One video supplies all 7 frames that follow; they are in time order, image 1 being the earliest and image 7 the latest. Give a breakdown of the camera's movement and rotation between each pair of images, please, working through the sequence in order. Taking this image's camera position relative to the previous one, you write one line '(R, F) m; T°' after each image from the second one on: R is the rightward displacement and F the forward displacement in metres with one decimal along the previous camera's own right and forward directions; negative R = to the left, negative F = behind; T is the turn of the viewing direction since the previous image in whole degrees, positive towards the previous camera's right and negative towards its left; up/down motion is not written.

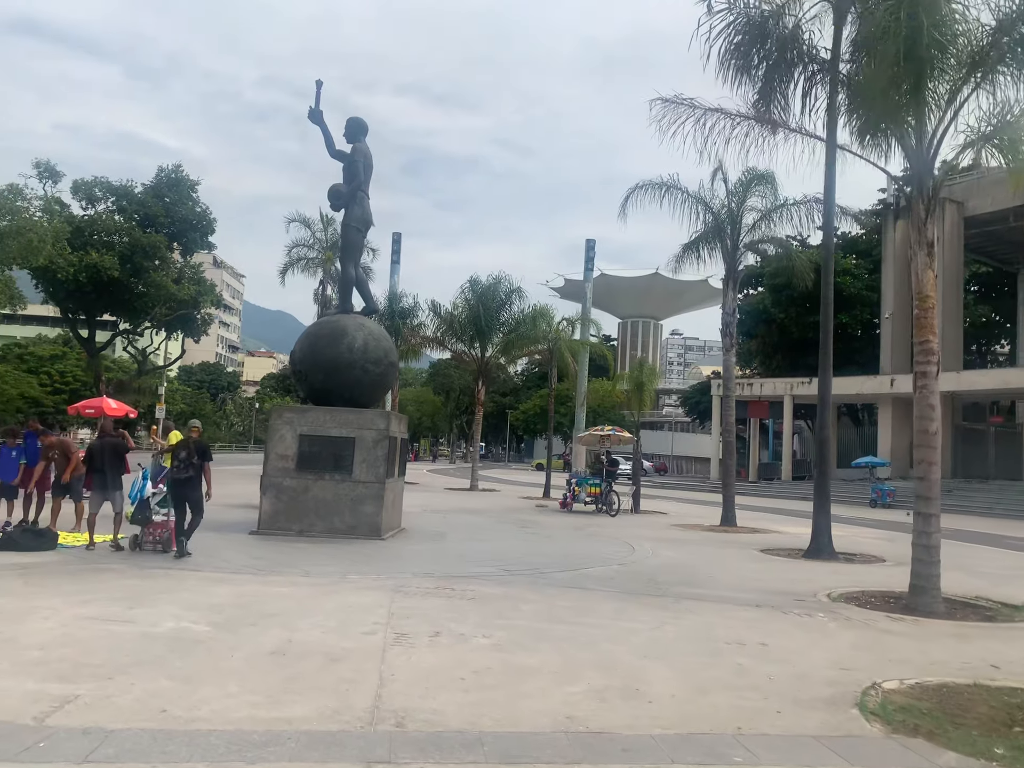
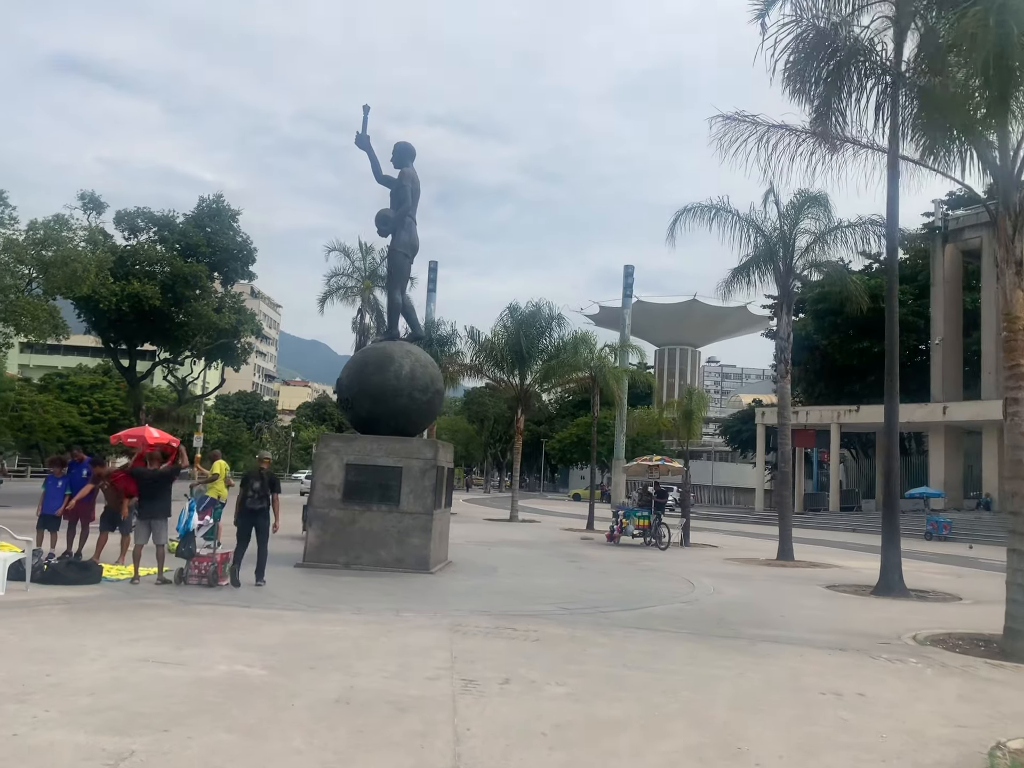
(-0.3, +0.4) m; -2°
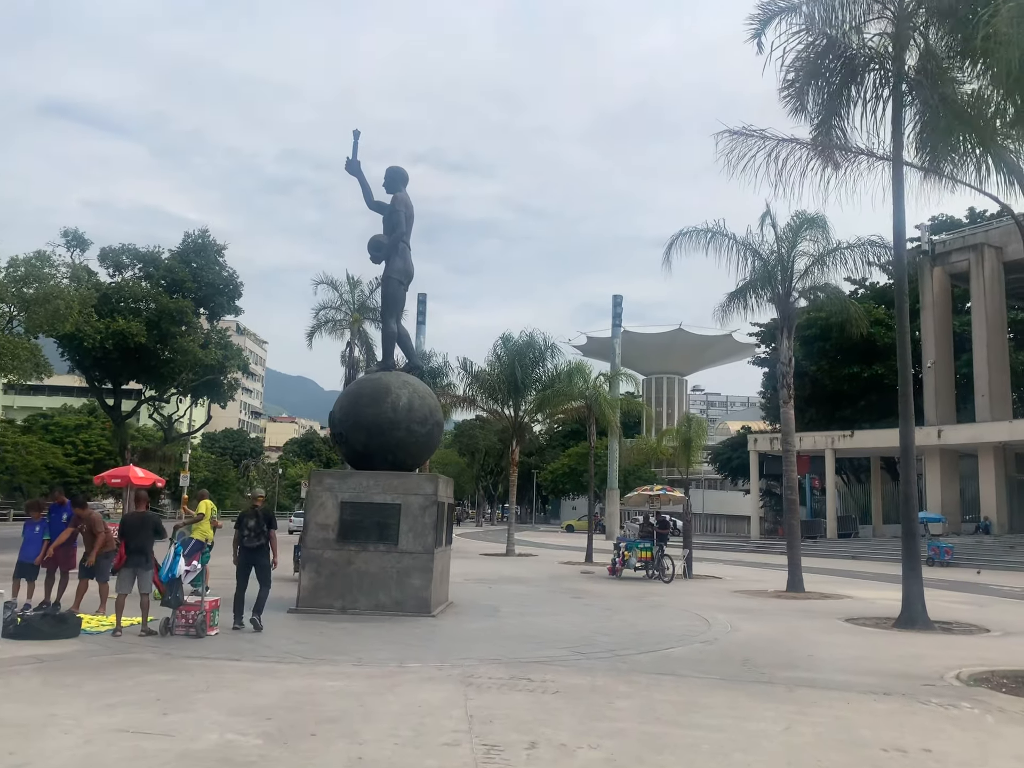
(-0.2, +0.5) m; +1°
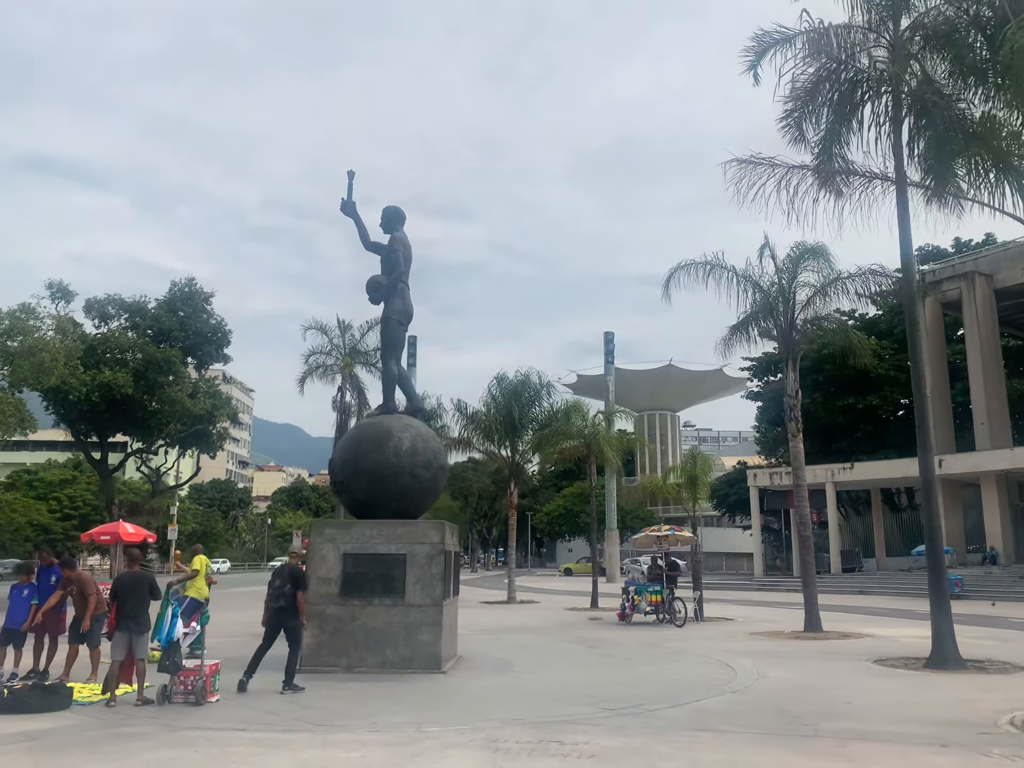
(-0.3, +0.4) m; +1°
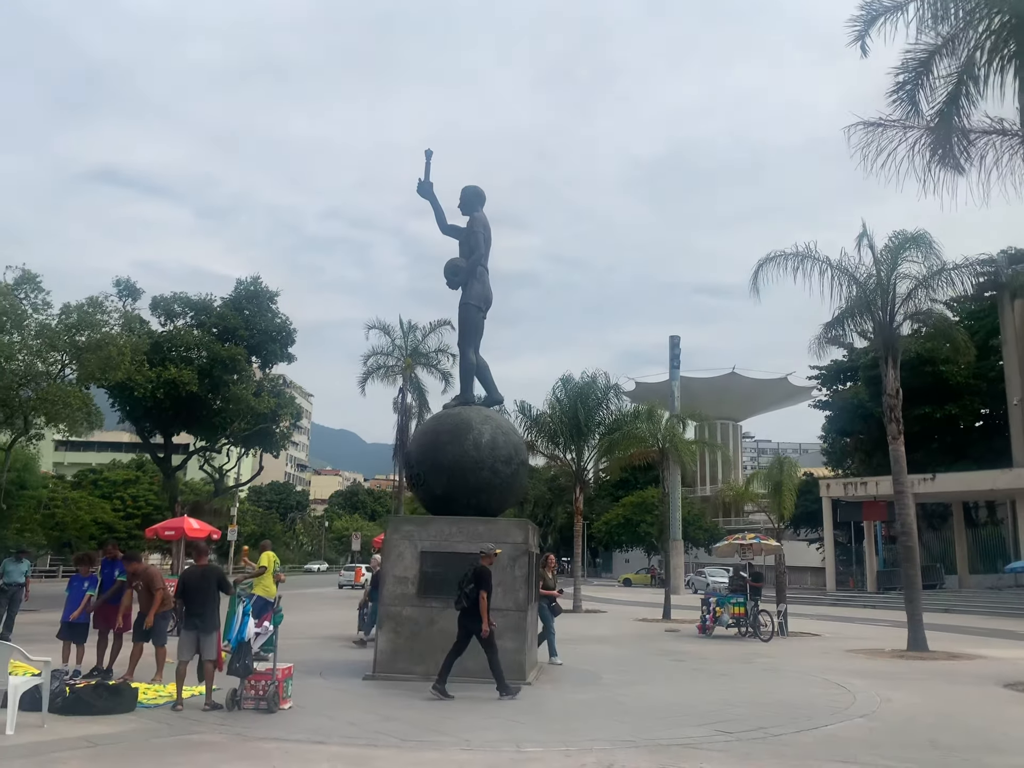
(-0.5, +0.8) m; -4°
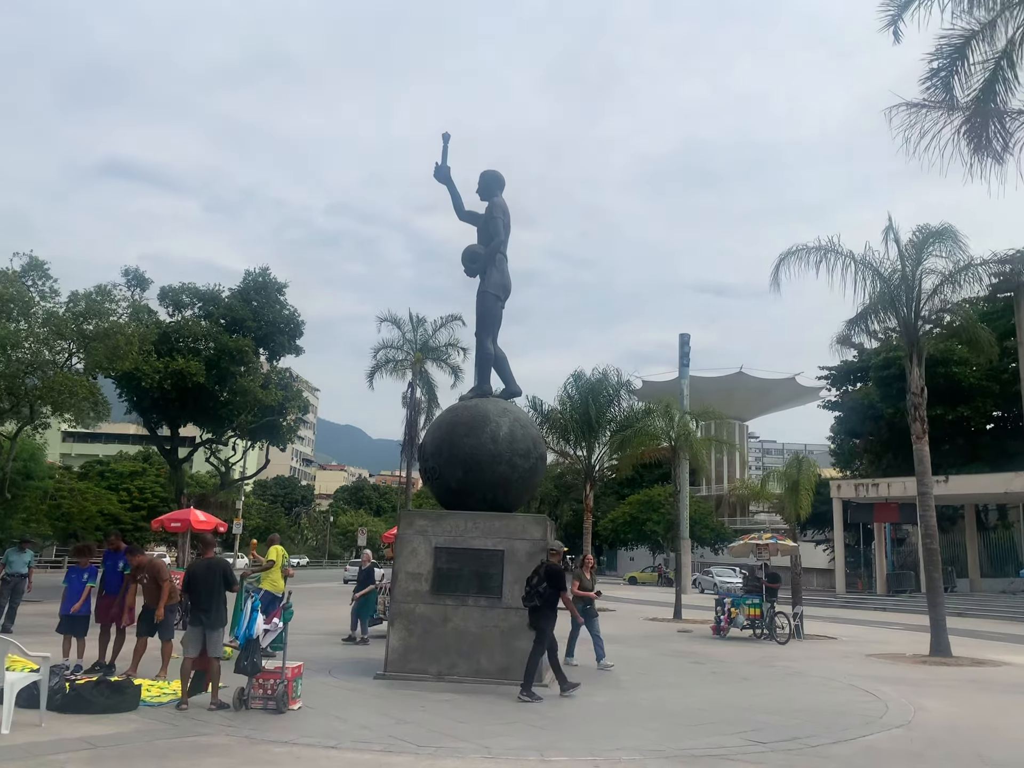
(-0.2, +0.4) m; 0°
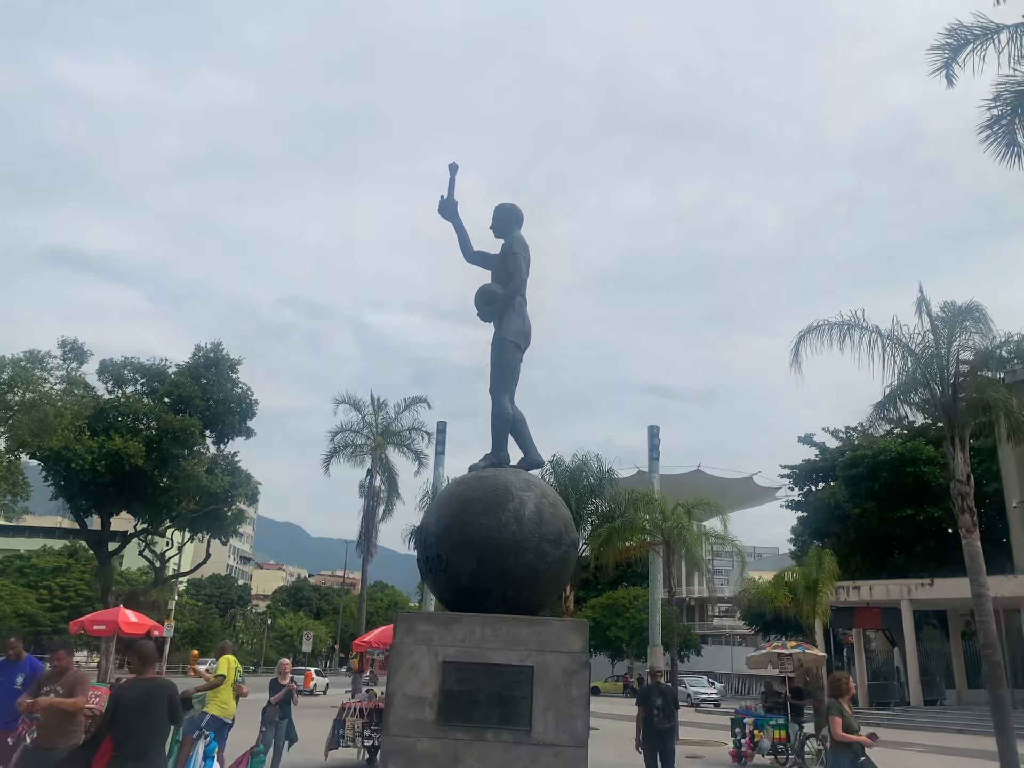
(-0.8, +2.1) m; +4°
